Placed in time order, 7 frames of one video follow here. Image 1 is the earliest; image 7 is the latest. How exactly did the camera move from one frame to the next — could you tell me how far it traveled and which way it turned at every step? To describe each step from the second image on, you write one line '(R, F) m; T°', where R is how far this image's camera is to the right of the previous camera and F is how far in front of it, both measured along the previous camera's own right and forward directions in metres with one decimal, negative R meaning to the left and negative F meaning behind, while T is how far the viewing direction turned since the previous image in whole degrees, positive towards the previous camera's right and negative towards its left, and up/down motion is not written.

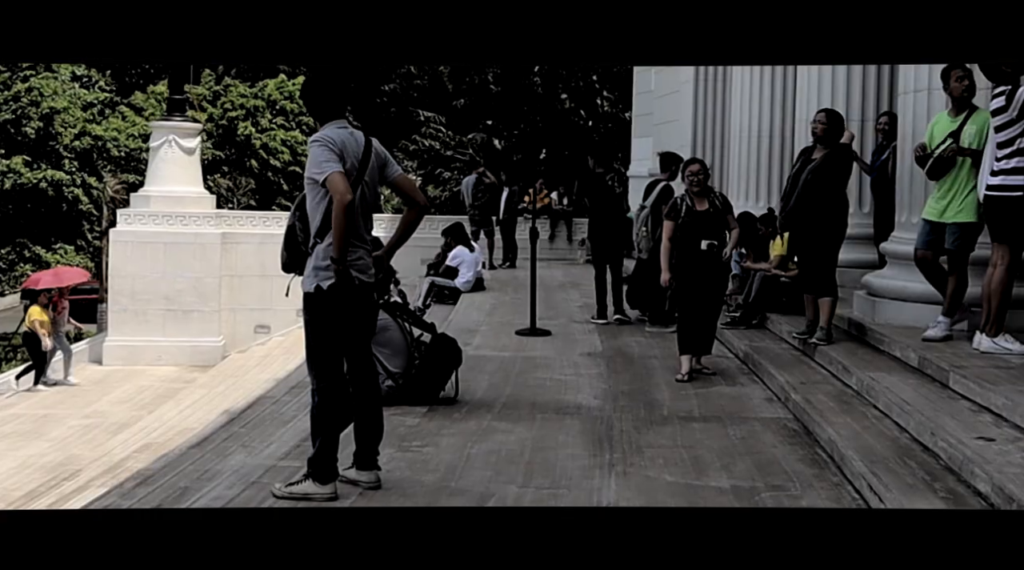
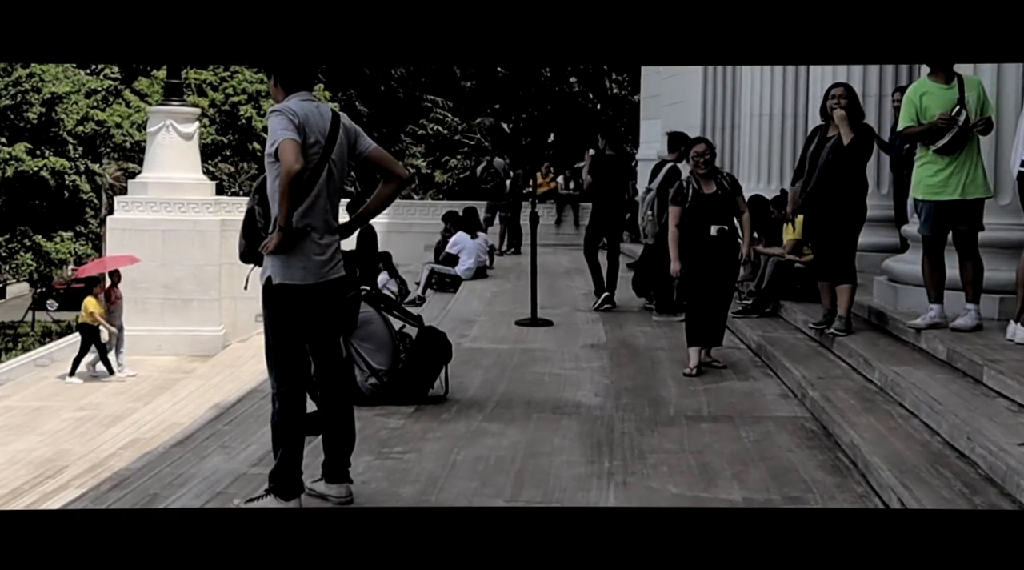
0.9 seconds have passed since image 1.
(+0.1, +0.5) m; -1°
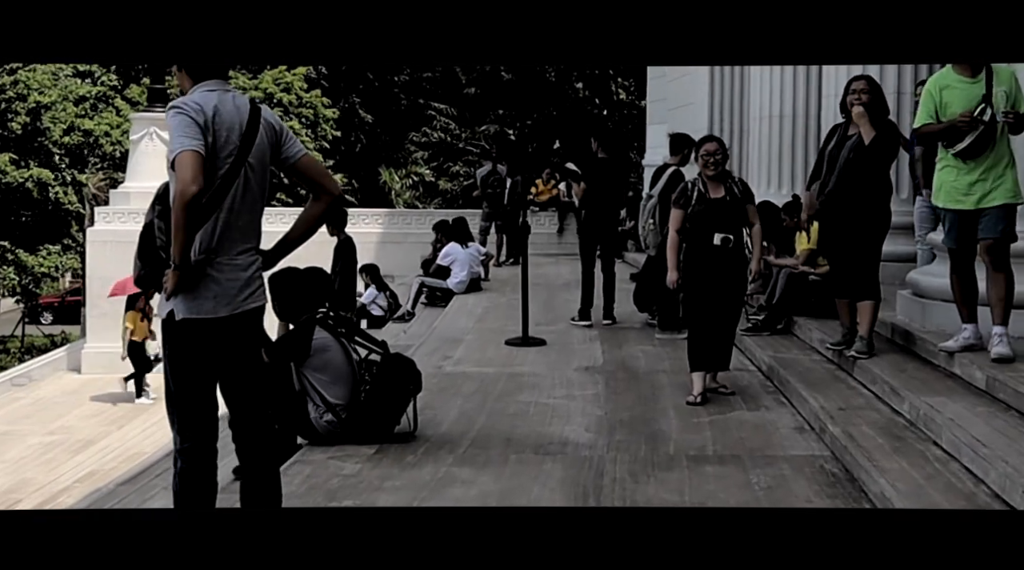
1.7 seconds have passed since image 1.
(+0.2, +0.7) m; -1°
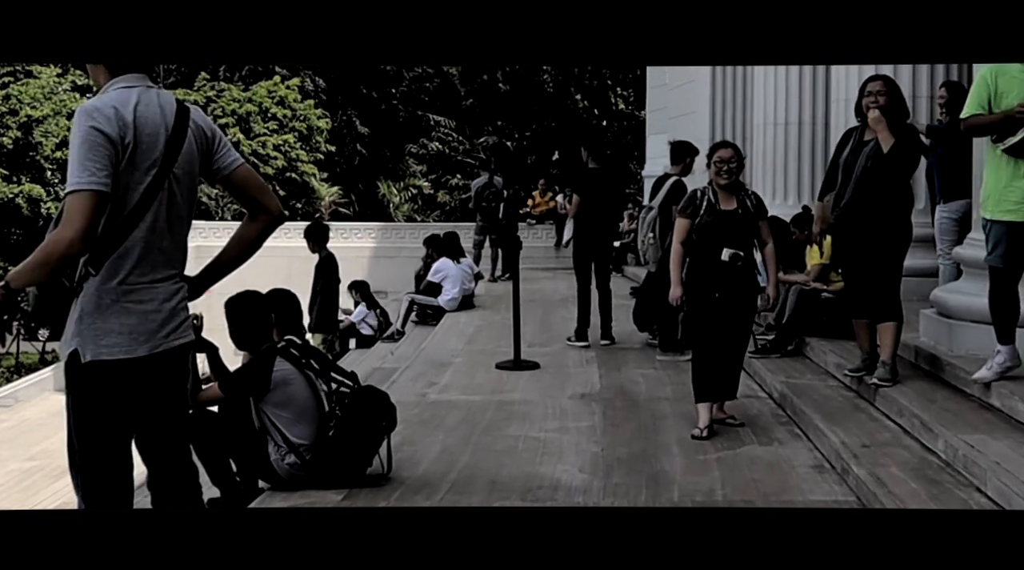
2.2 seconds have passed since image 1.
(+0.1, +0.6) m; 0°
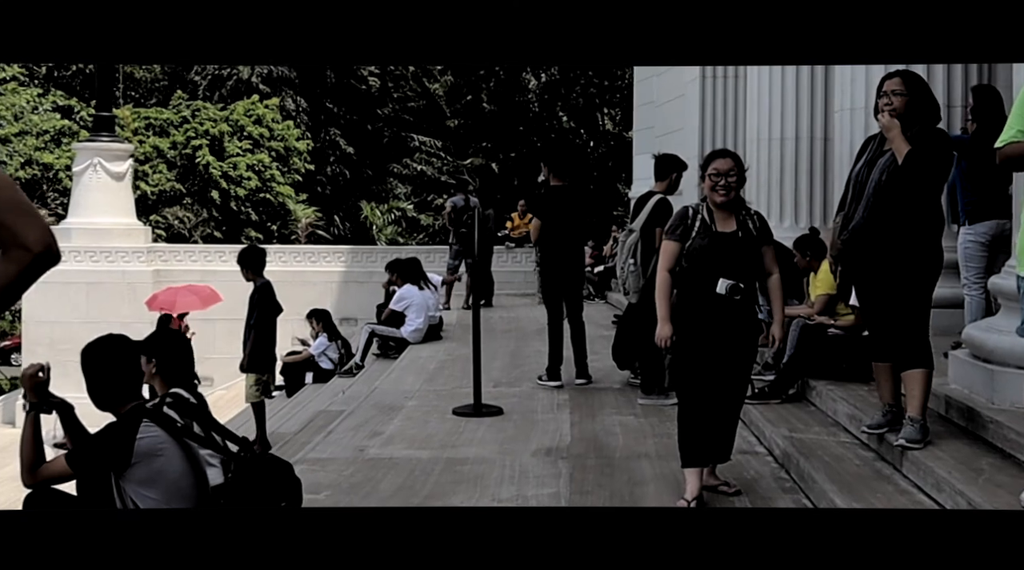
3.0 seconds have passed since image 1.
(+0.2, +1.0) m; +1°
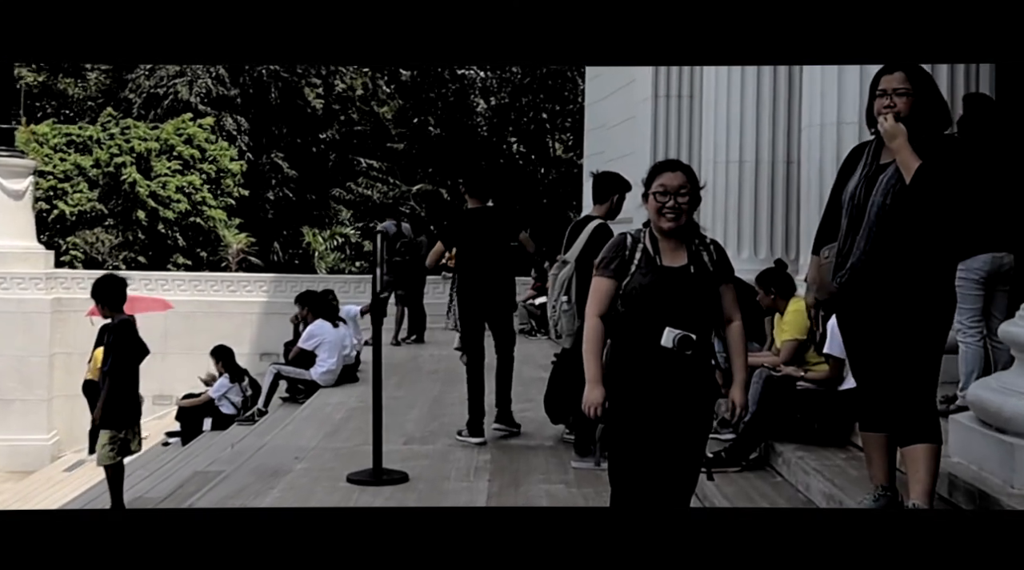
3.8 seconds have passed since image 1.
(+0.3, +1.1) m; +3°
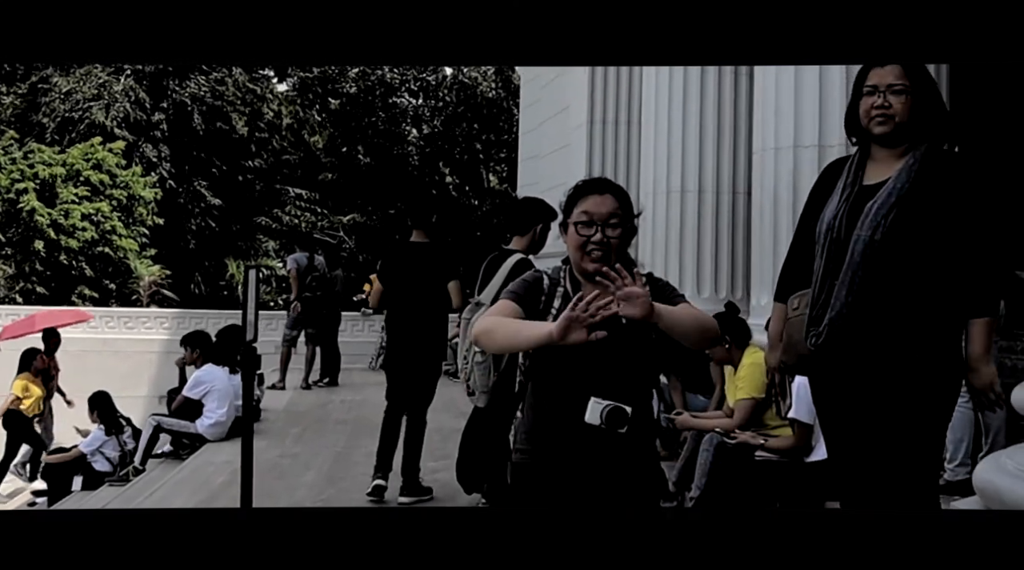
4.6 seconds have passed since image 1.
(+0.2, +1.0) m; +4°
